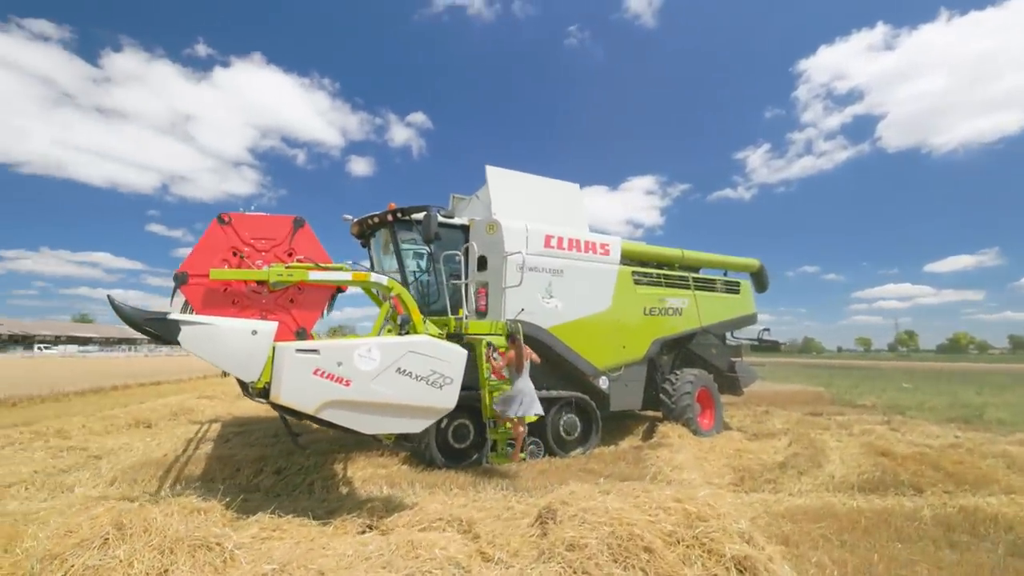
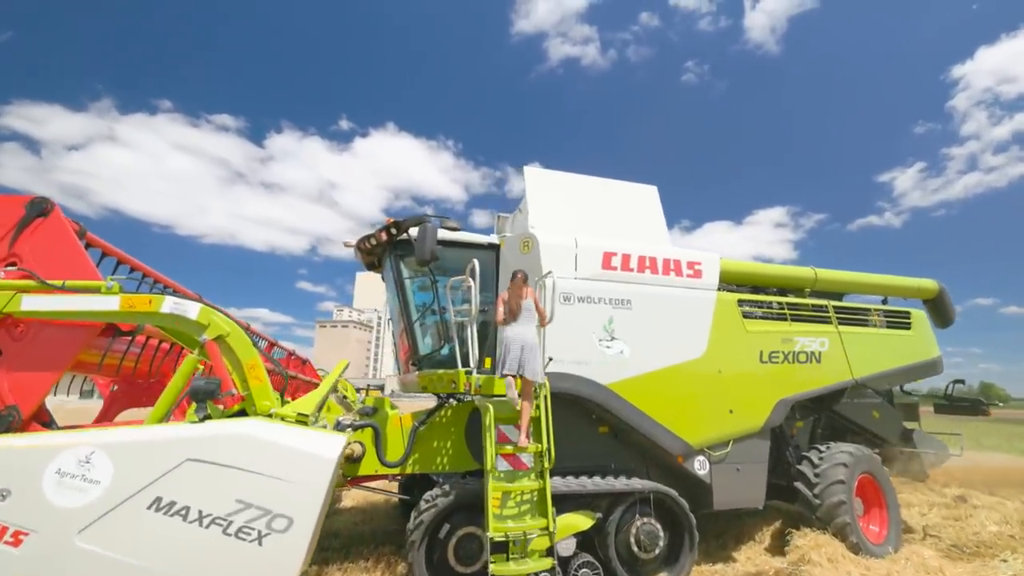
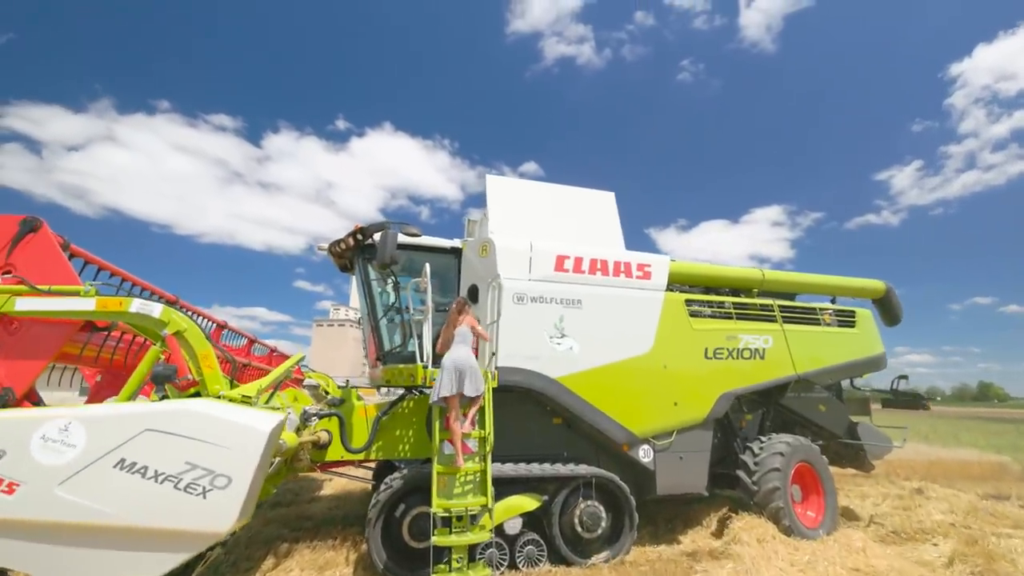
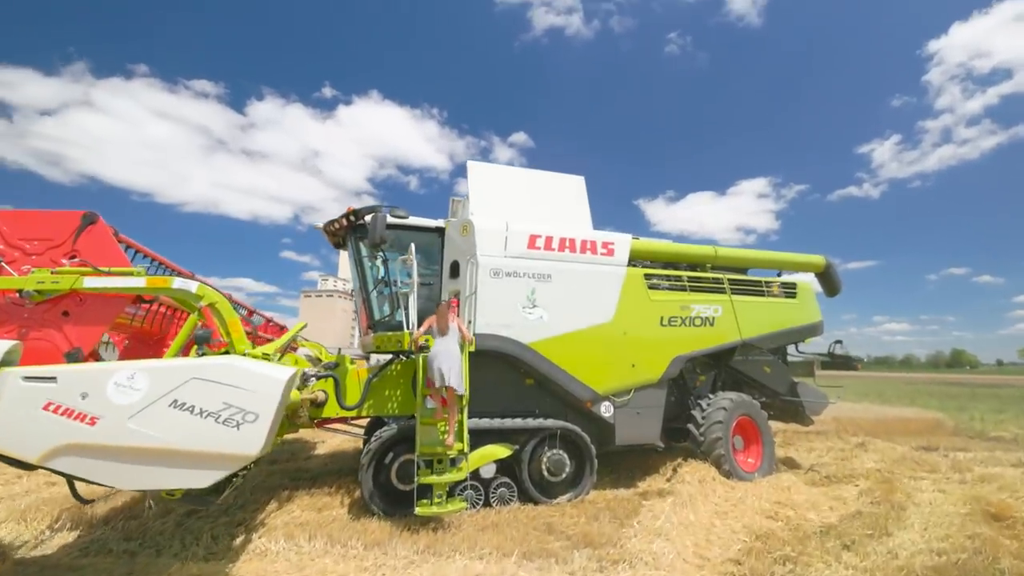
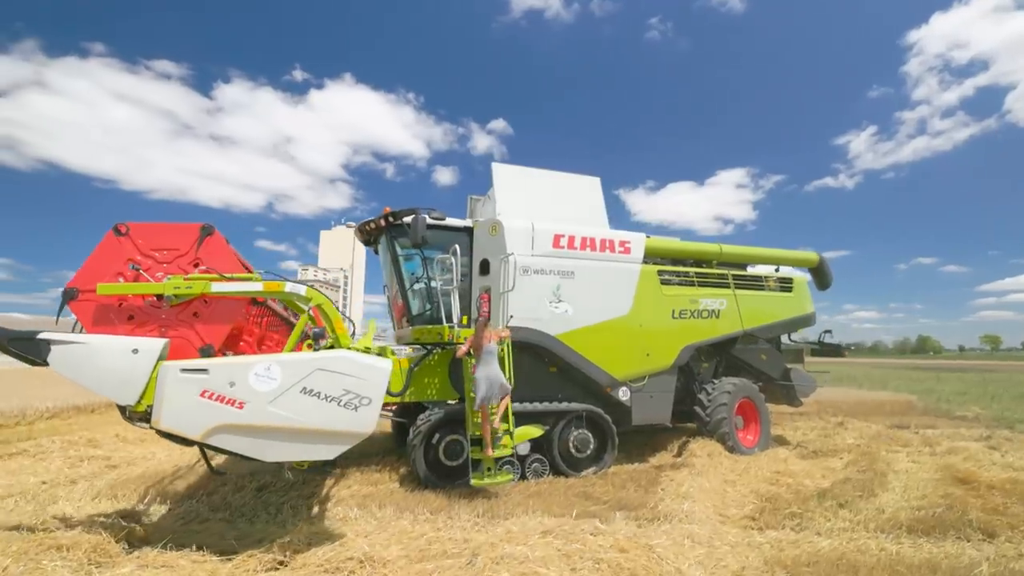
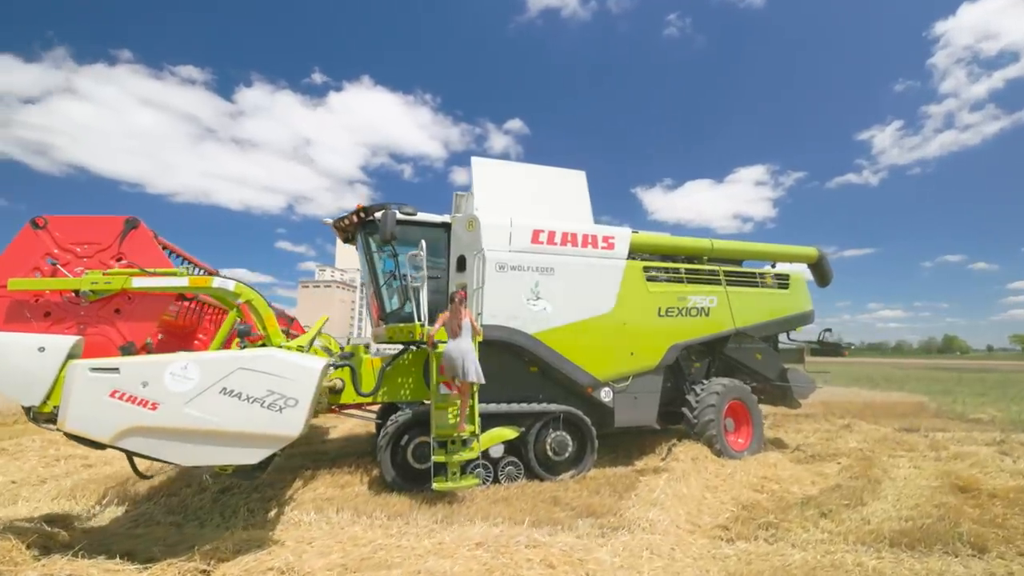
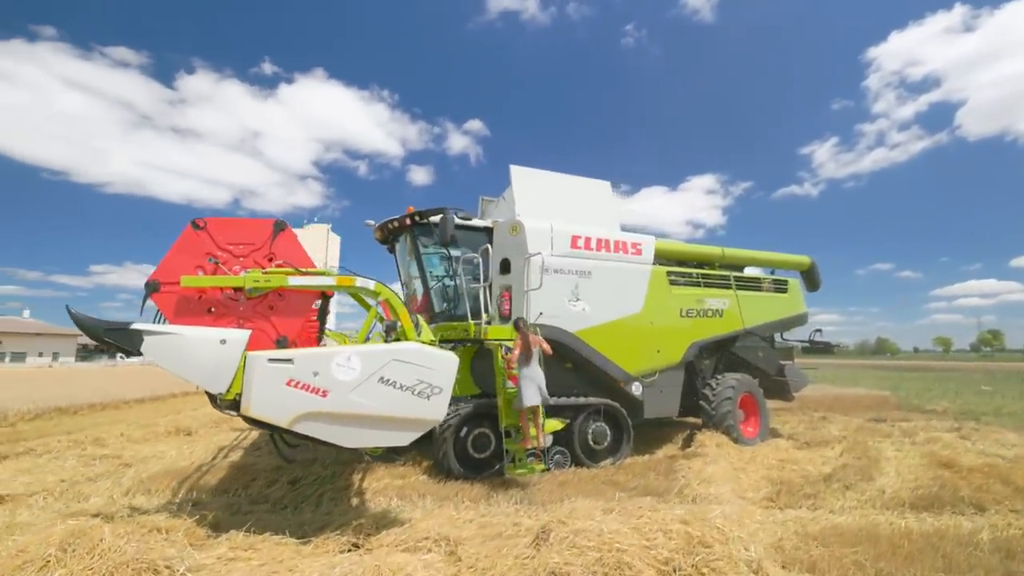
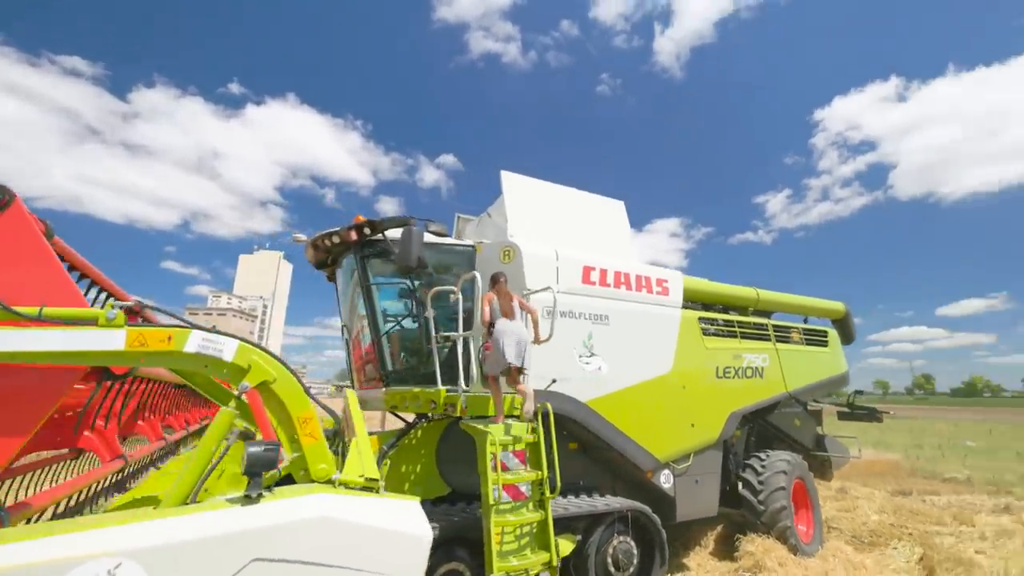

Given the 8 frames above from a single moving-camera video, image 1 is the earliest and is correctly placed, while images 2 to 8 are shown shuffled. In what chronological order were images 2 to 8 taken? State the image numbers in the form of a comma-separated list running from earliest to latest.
7, 5, 6, 4, 3, 2, 8
